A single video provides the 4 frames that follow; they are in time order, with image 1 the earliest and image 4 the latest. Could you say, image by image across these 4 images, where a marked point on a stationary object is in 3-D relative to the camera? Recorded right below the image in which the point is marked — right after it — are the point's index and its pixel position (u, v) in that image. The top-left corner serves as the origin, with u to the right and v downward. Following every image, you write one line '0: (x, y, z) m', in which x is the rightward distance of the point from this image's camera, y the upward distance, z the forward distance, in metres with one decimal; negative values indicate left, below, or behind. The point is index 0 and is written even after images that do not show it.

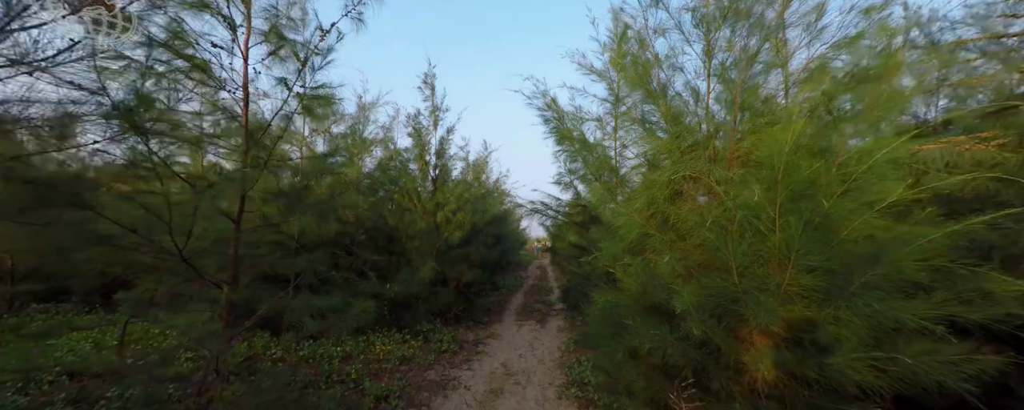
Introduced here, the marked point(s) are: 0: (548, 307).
0: (+1.1, -2.9, +11.4) m
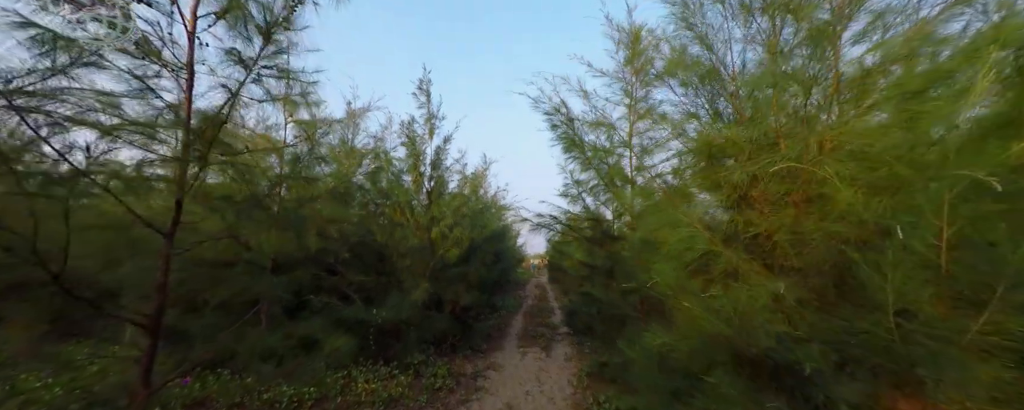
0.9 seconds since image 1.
0: (+1.1, -3.3, +10.6) m
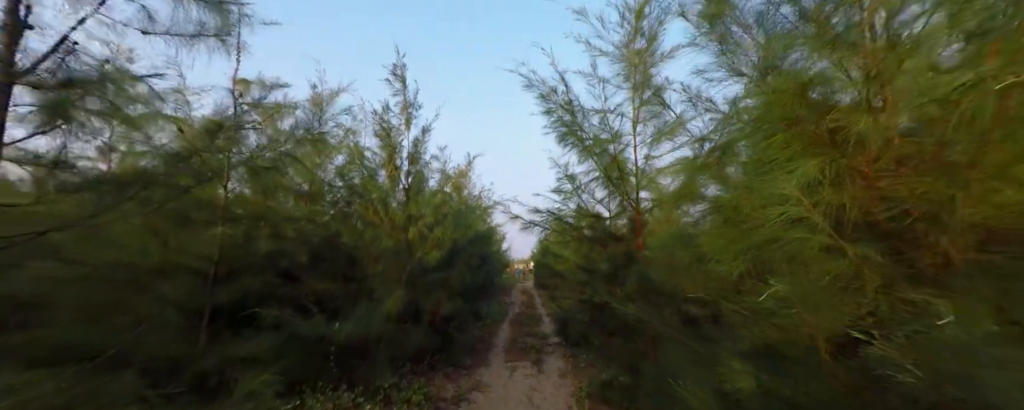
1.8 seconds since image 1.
0: (+0.7, -3.3, +9.8) m
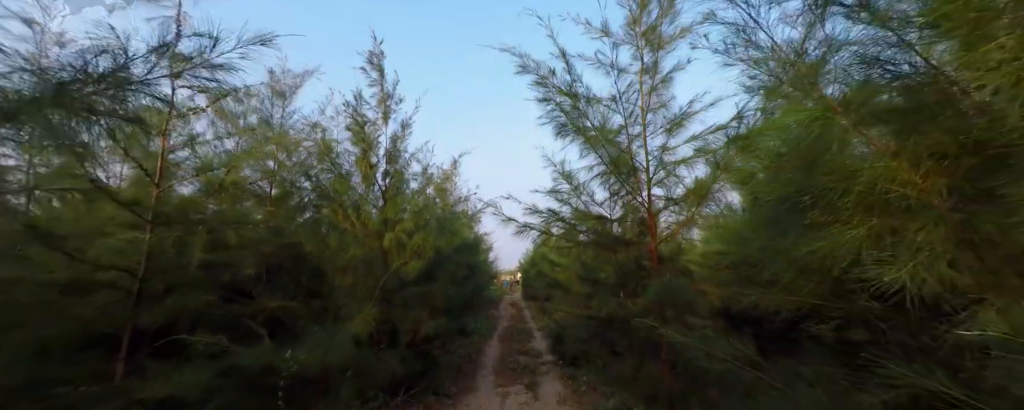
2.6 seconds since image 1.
0: (+0.5, -3.4, +9.0) m
